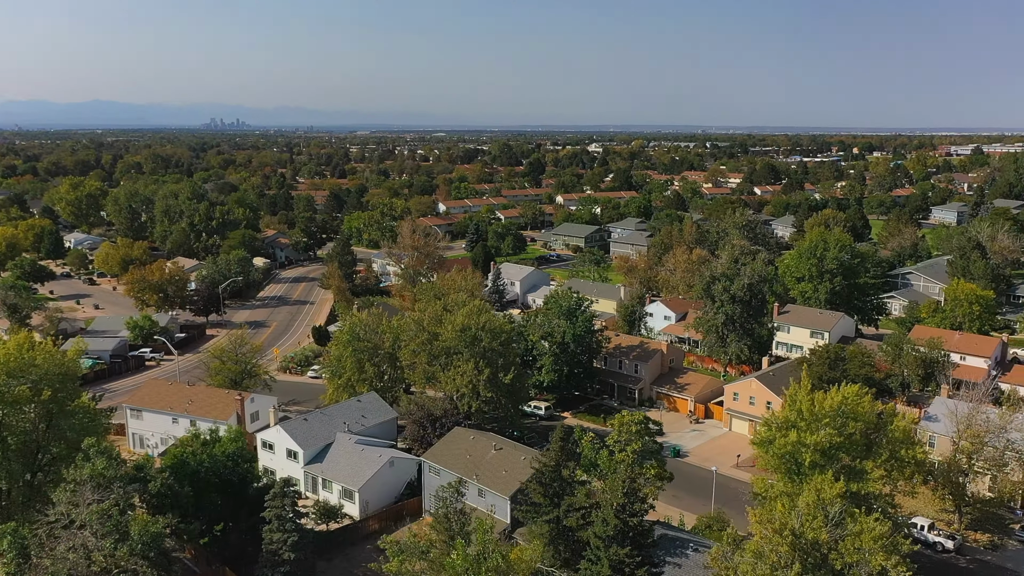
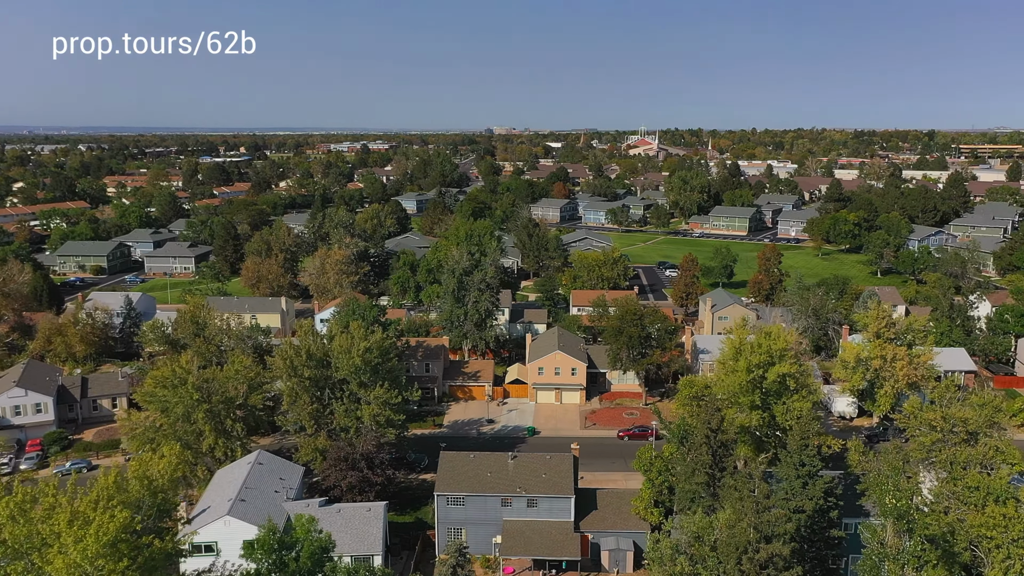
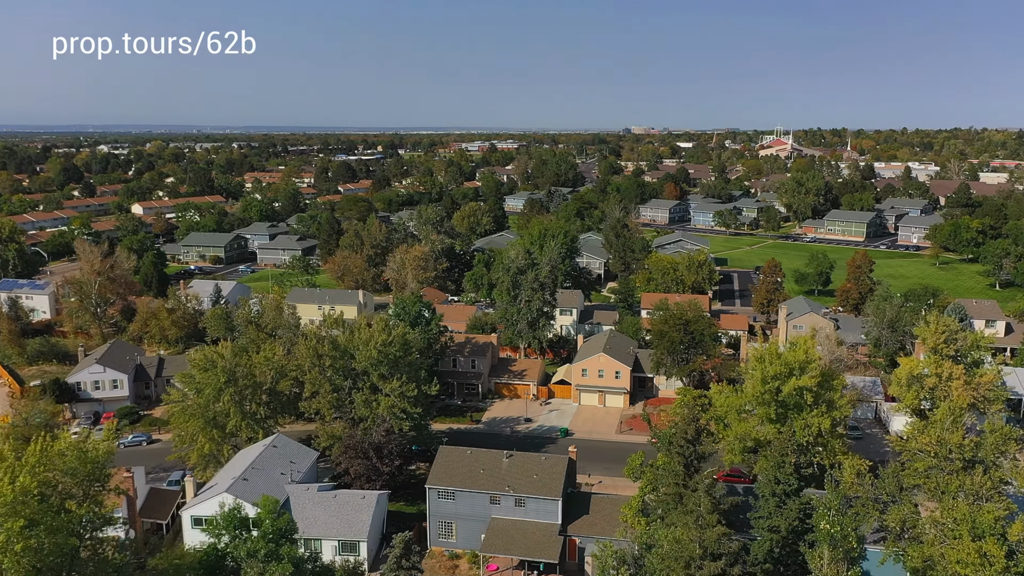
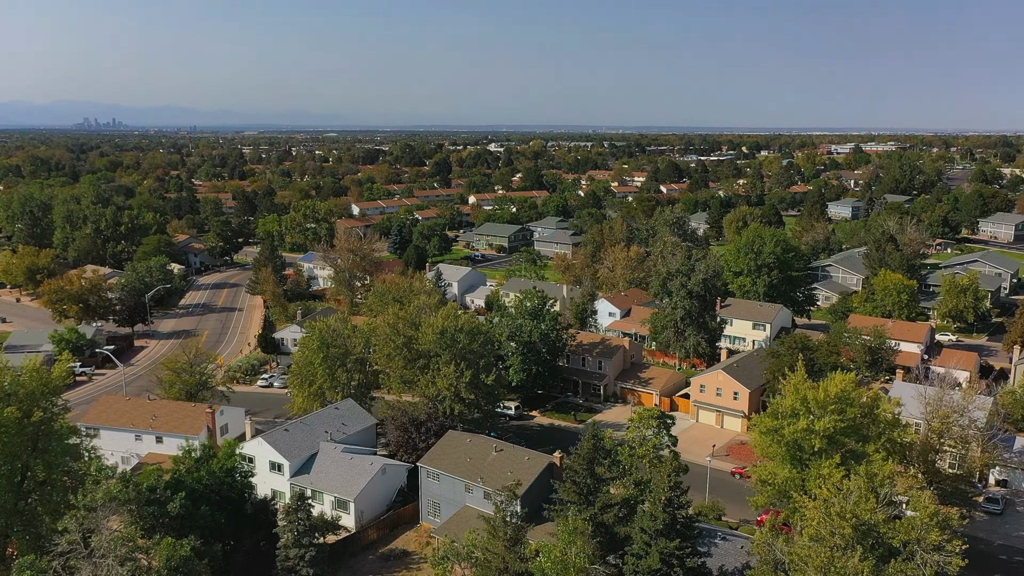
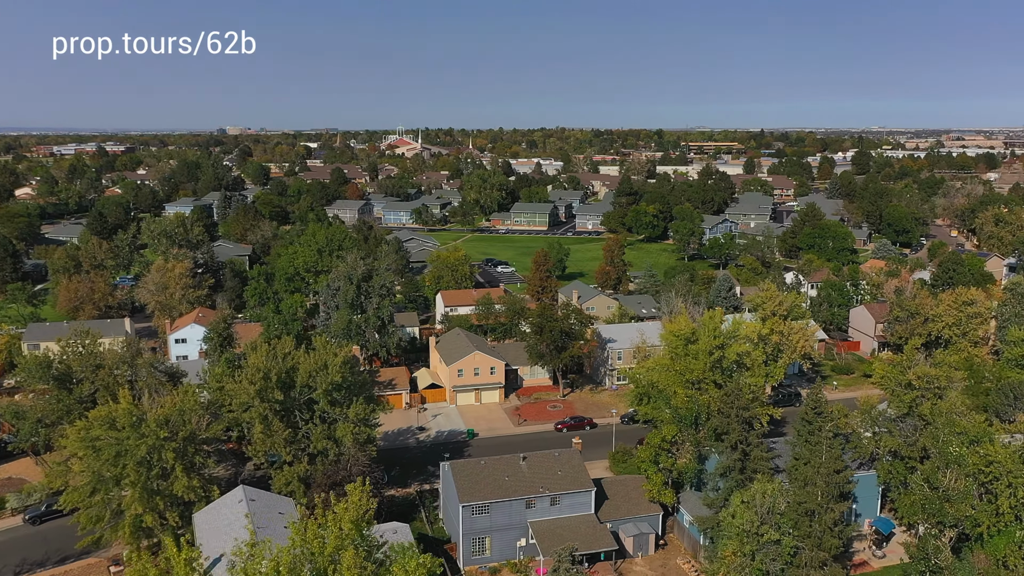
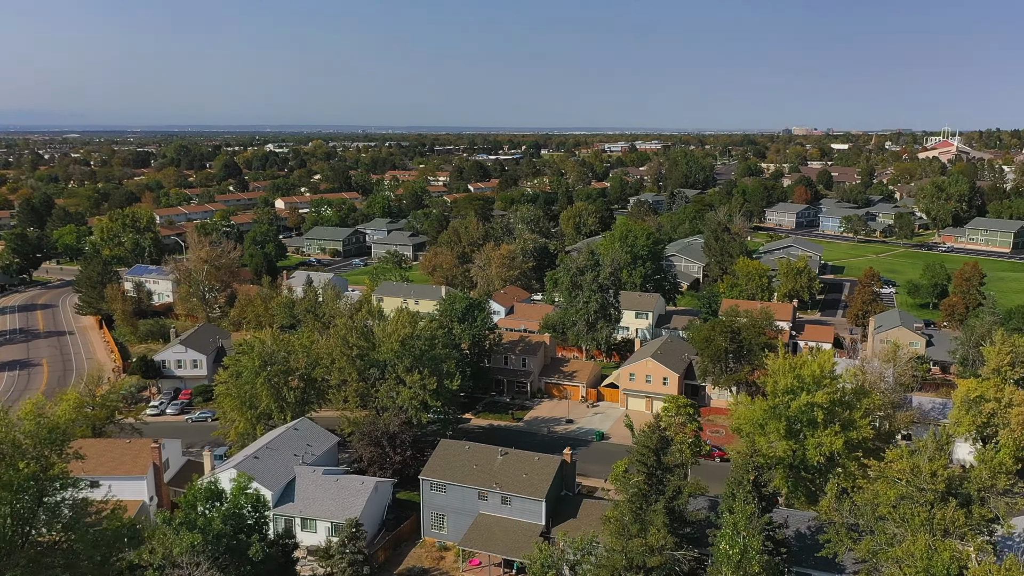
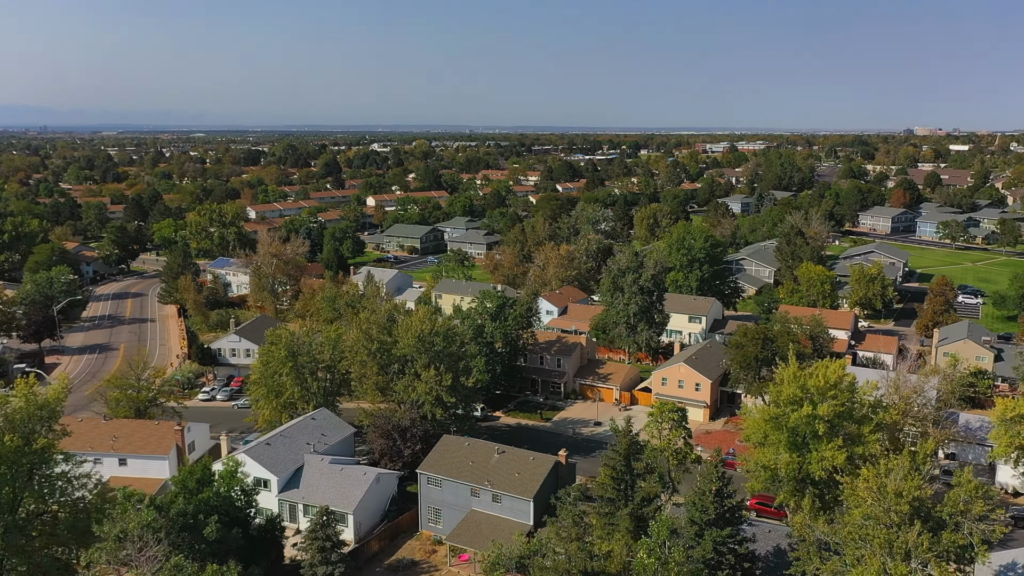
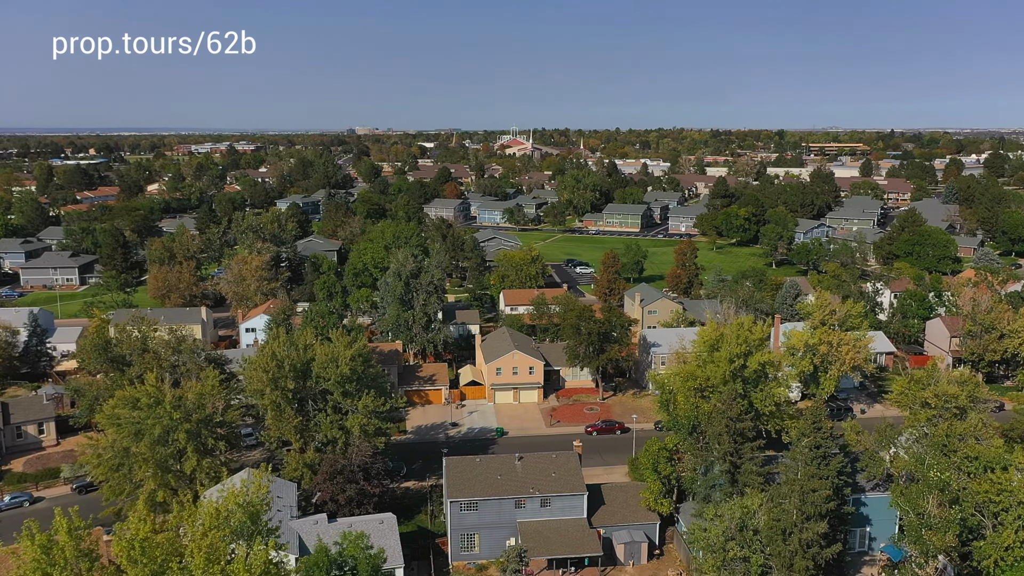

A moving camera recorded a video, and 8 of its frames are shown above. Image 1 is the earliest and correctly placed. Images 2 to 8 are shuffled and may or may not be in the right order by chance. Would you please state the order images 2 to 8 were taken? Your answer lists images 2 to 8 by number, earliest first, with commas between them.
4, 7, 6, 3, 2, 8, 5
